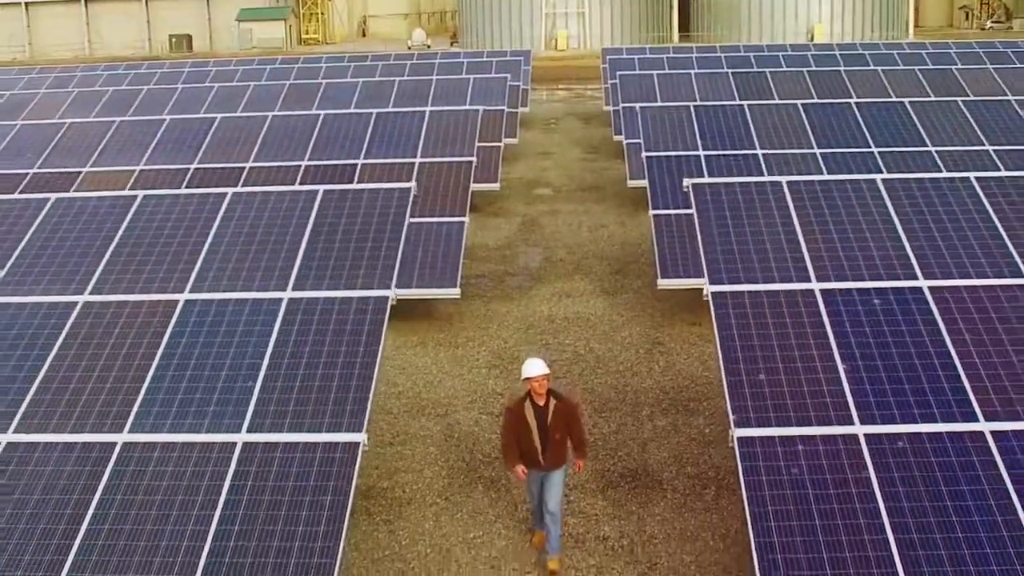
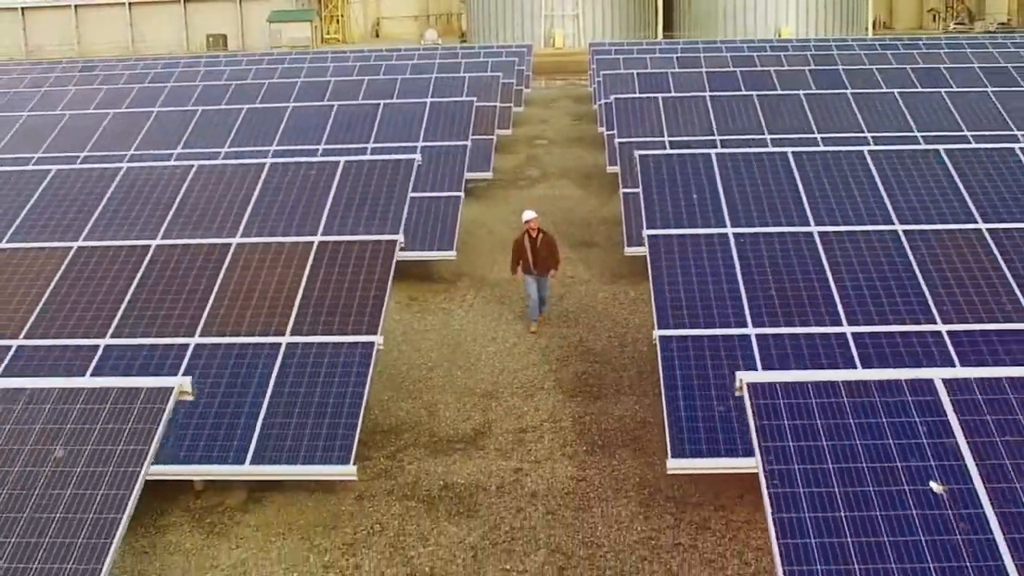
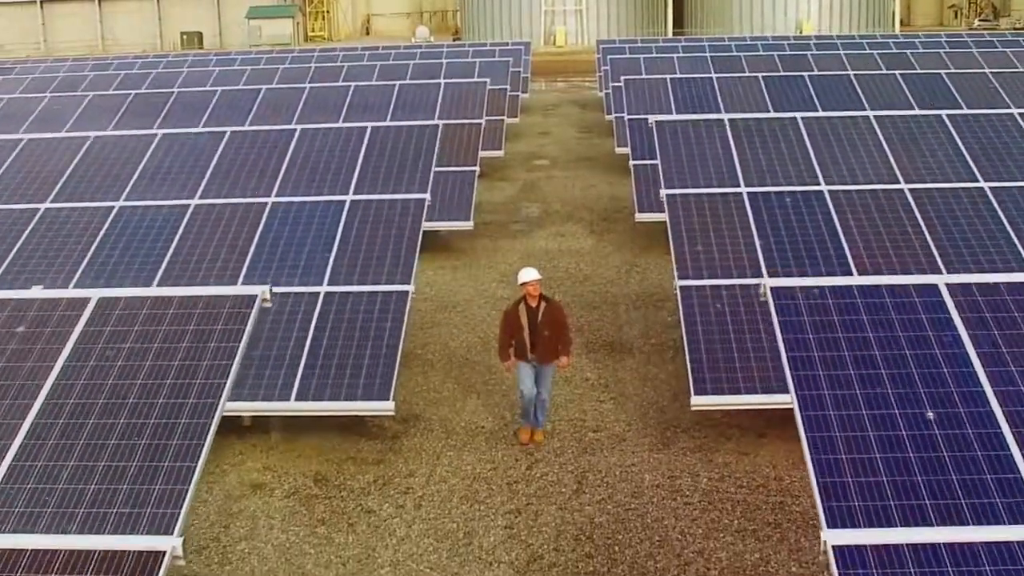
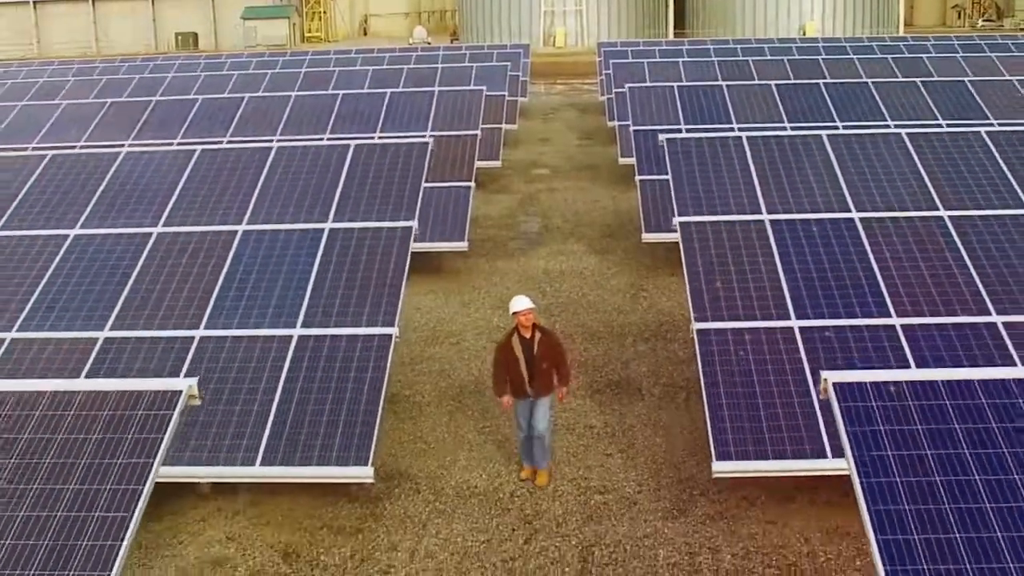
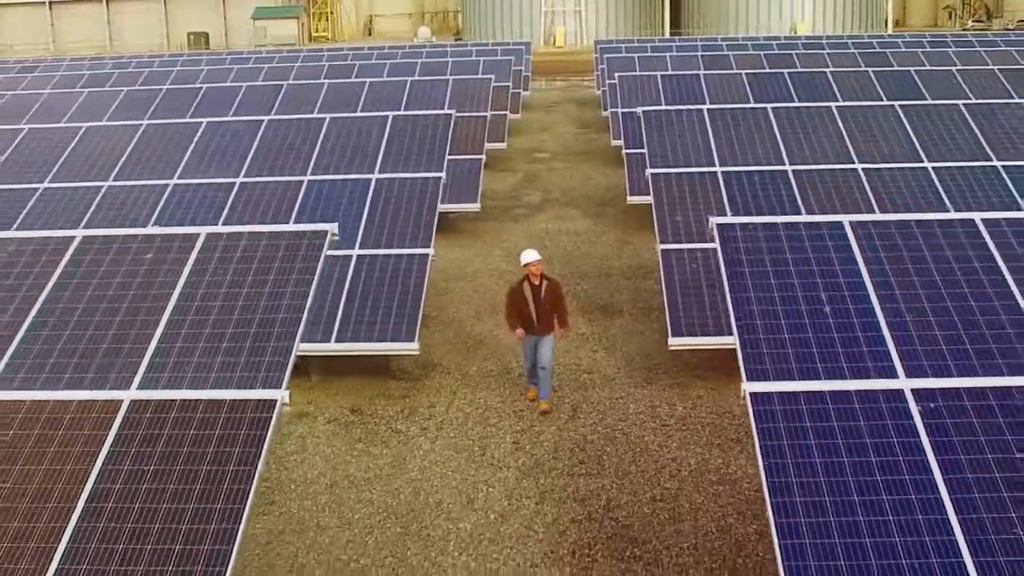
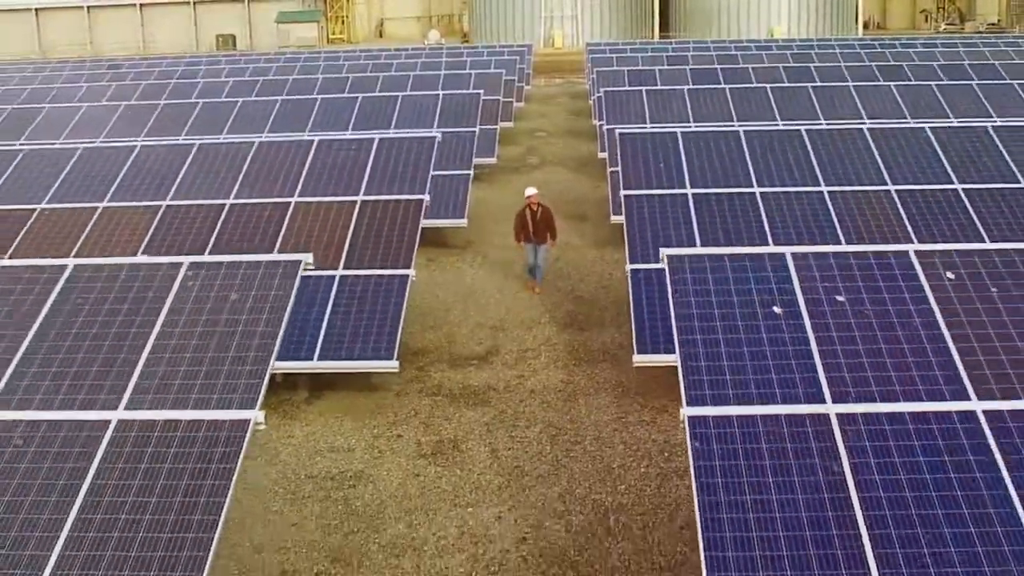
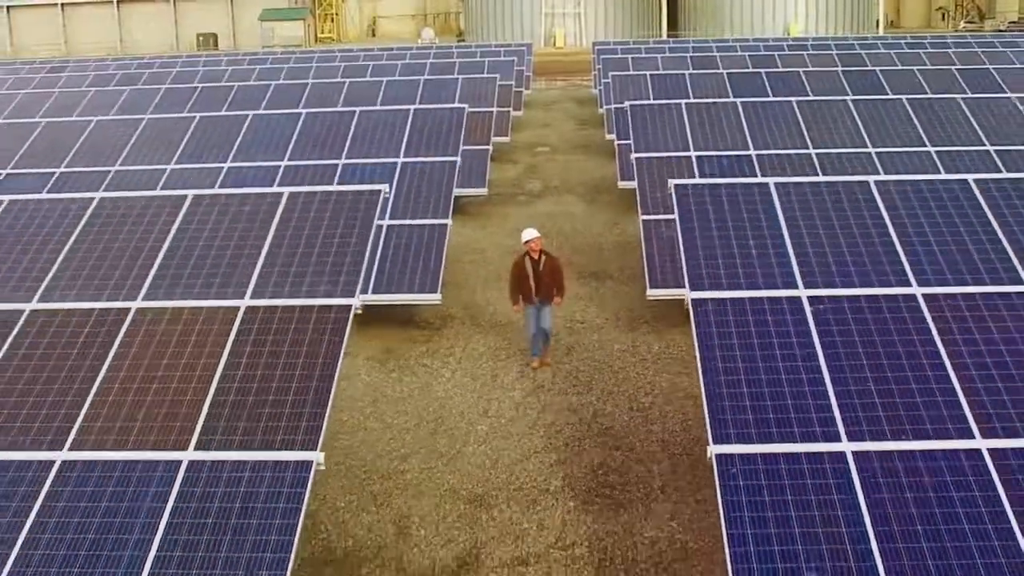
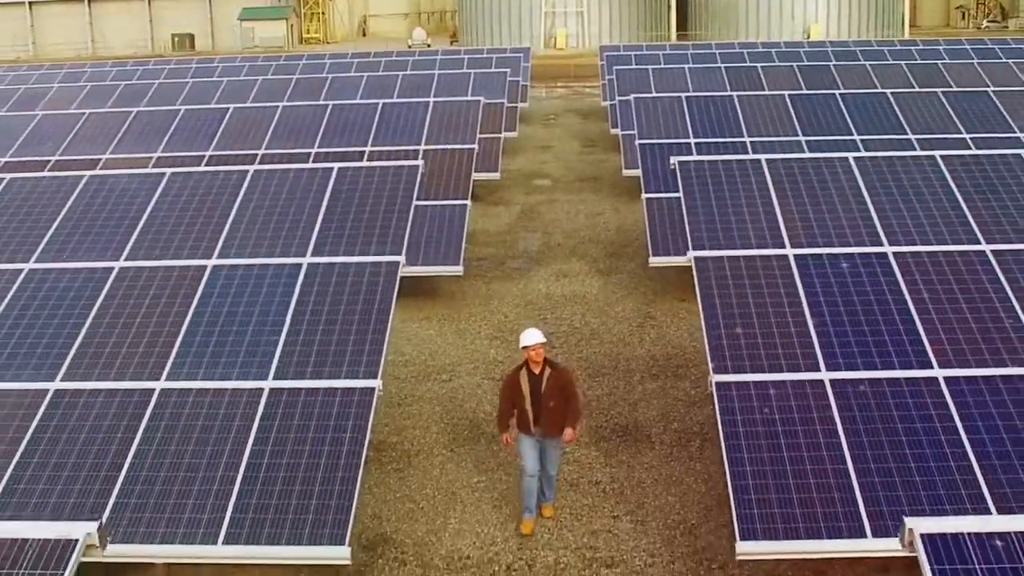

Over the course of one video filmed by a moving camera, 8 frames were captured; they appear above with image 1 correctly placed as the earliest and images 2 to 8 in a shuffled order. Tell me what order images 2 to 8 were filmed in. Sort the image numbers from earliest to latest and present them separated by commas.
8, 4, 3, 5, 7, 2, 6
